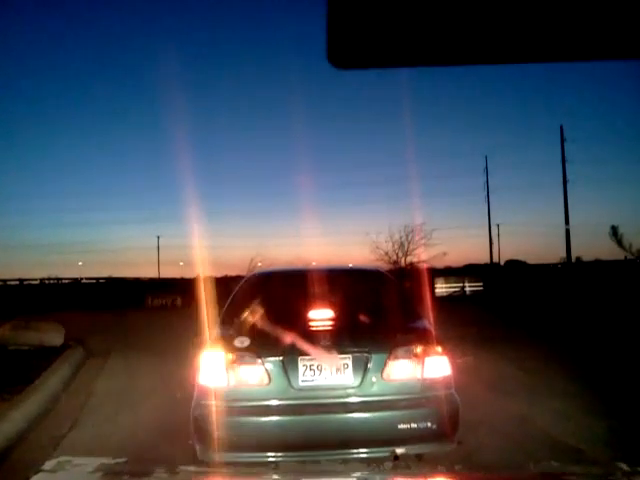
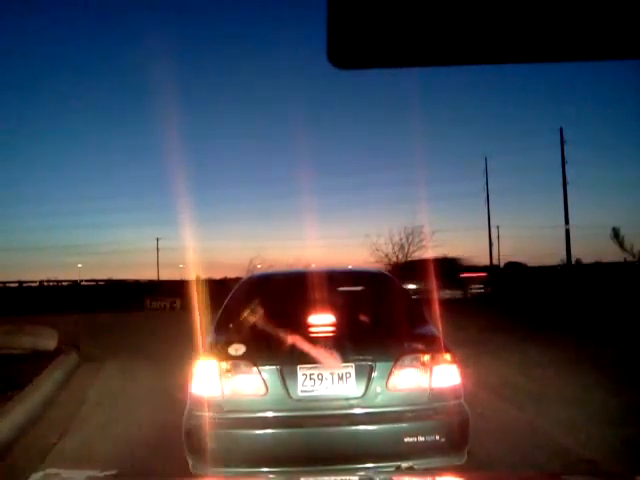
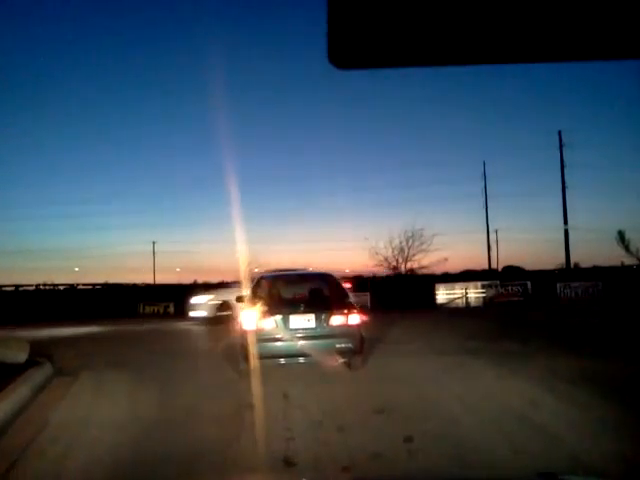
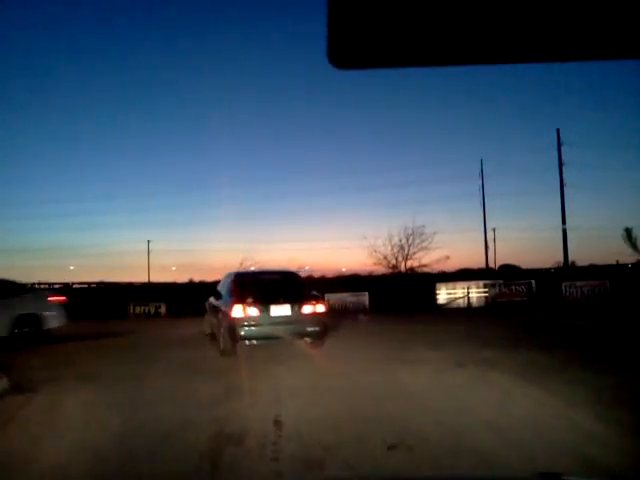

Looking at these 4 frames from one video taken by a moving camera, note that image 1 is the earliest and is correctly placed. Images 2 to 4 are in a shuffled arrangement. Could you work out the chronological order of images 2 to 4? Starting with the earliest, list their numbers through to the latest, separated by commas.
2, 3, 4
